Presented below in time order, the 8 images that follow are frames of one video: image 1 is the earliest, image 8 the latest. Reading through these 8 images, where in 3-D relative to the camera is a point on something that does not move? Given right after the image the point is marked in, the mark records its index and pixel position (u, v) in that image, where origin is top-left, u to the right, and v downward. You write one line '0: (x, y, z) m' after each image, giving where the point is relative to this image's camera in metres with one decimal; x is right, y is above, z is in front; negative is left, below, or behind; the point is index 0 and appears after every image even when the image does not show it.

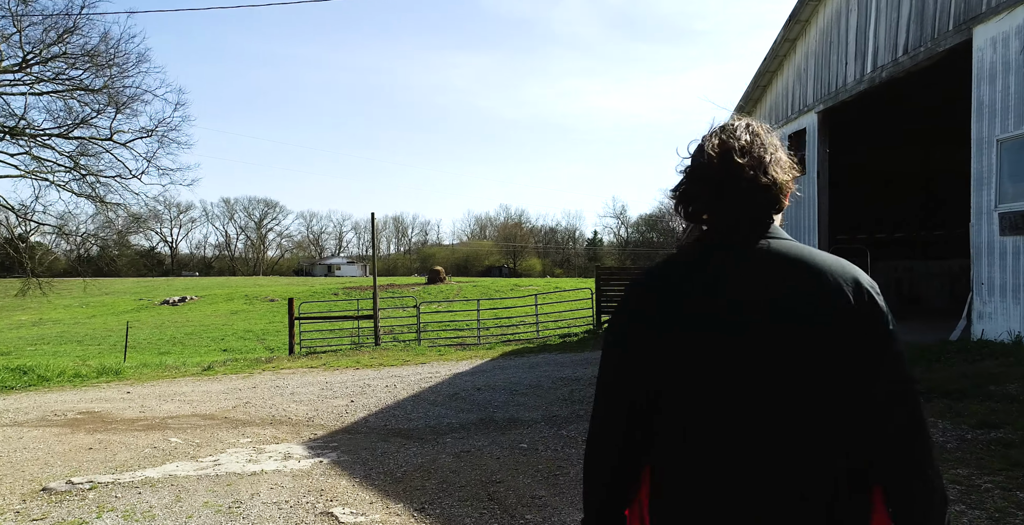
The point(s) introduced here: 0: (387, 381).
0: (-1.6, -1.5, +9.7) m
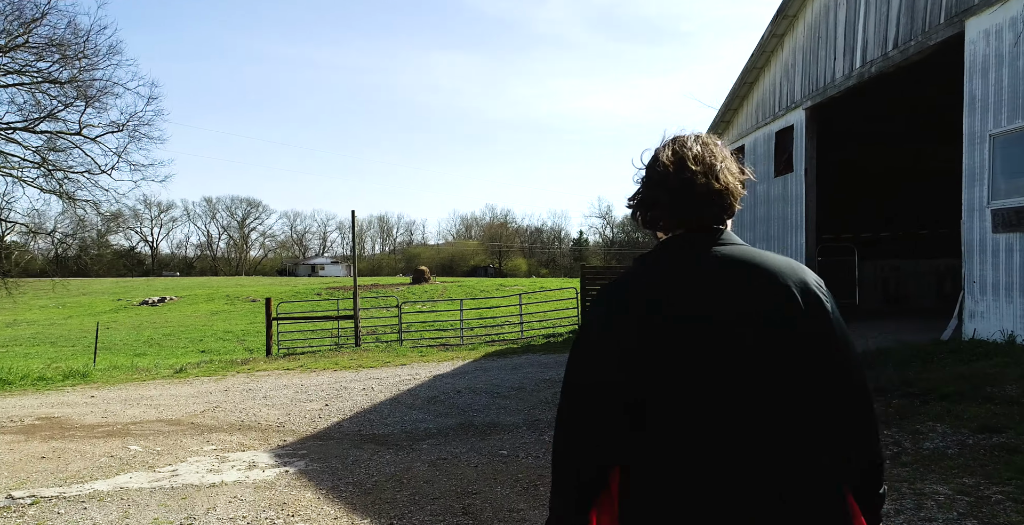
0: (-1.8, -1.5, +9.4) m
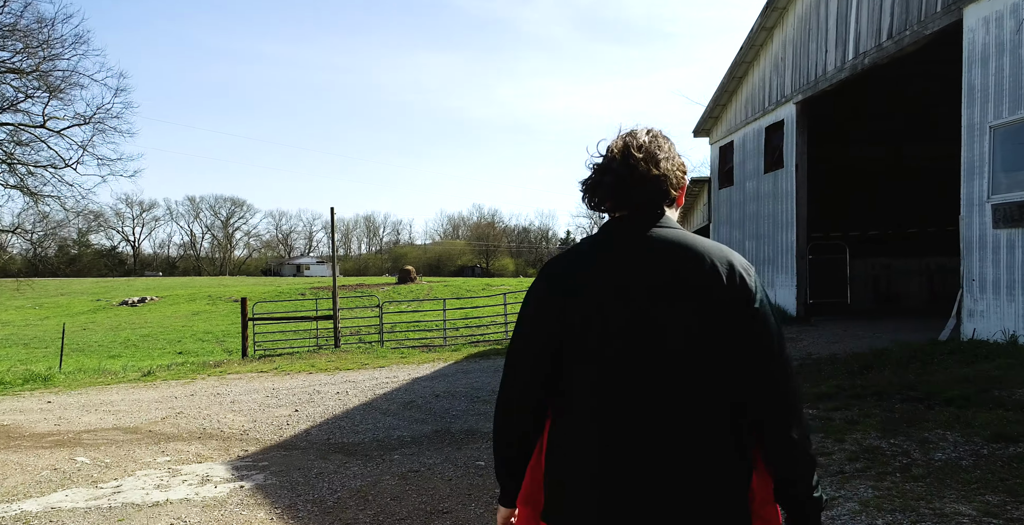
0: (-2.1, -1.5, +9.0) m
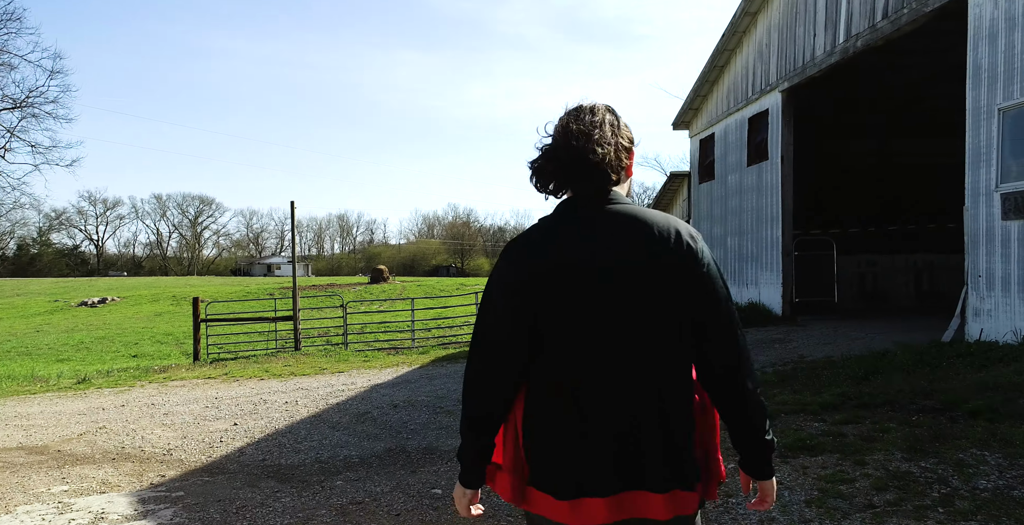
0: (-2.4, -1.4, +8.1) m
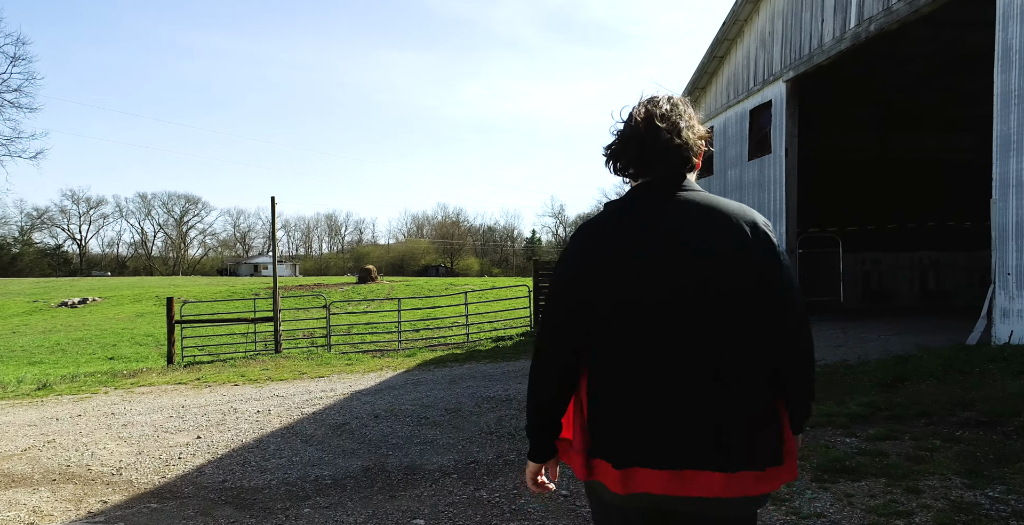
0: (-2.5, -1.4, +7.5) m
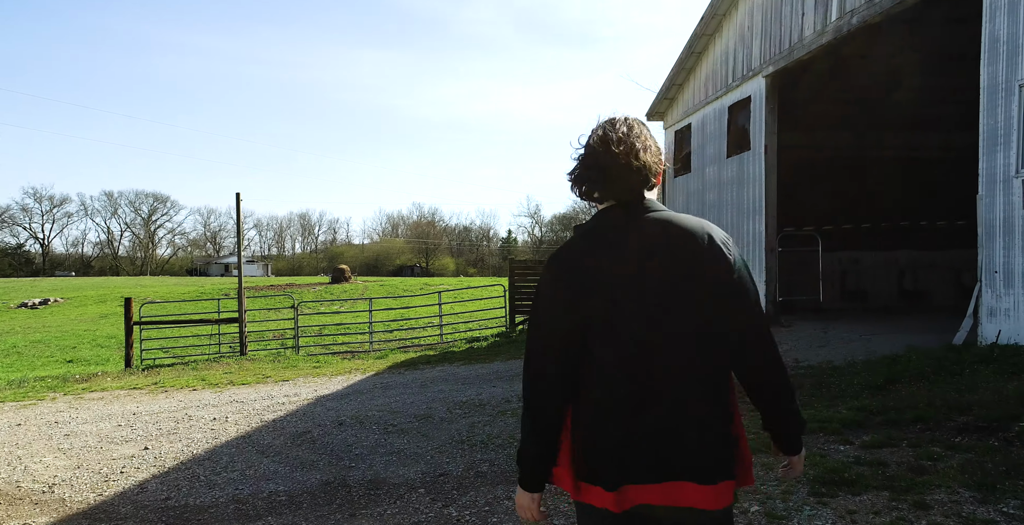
0: (-2.7, -1.4, +7.1) m
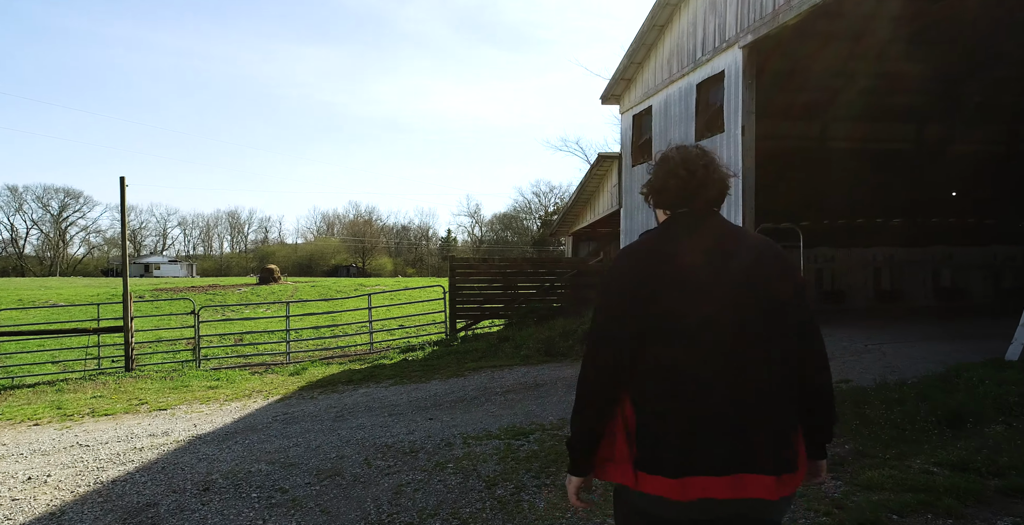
0: (-3.1, -1.3, +5.1) m
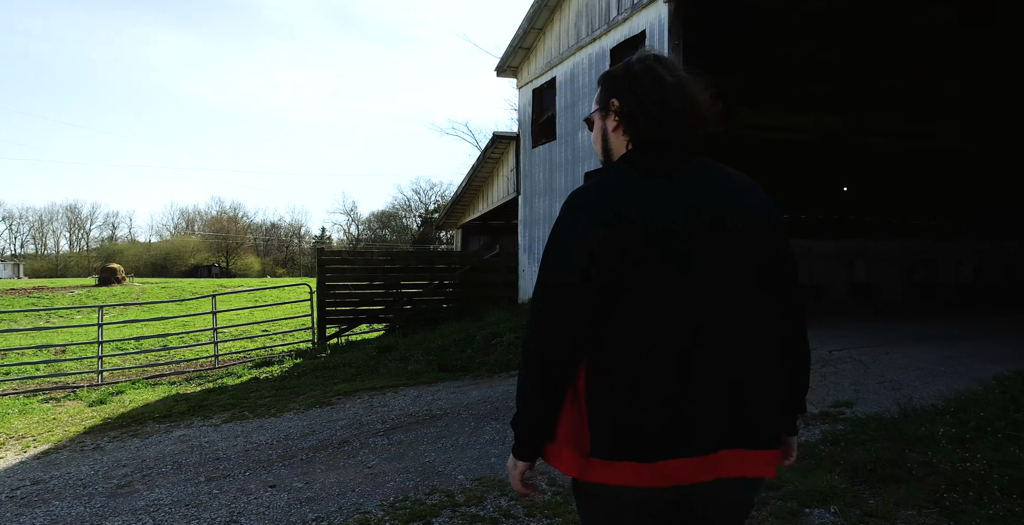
0: (-3.5, -1.2, +2.6) m
